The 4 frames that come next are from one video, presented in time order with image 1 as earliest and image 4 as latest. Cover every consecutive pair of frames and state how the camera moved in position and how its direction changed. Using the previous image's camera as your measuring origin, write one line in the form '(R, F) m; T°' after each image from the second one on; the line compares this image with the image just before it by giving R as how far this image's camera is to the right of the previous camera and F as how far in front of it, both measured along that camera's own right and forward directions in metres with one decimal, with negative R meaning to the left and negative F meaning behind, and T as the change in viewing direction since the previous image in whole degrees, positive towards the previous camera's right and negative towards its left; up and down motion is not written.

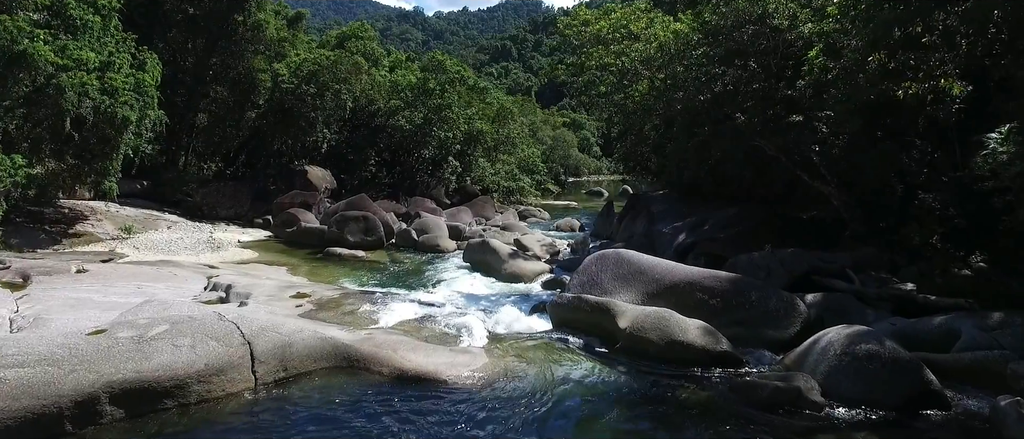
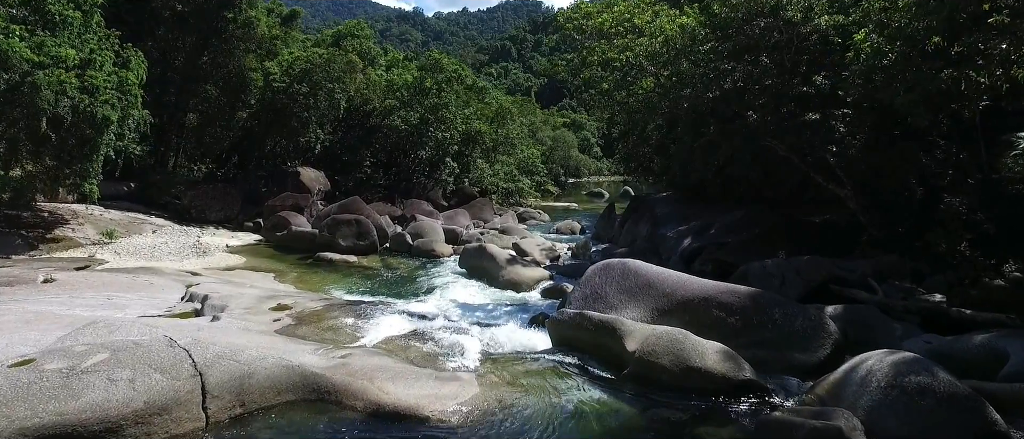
(+0.1, +0.8) m; 0°
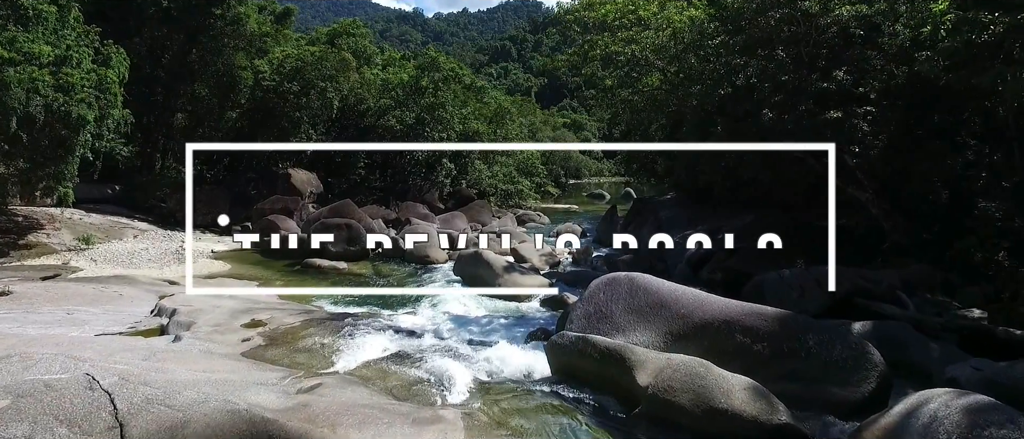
(+0.1, +0.9) m; 0°
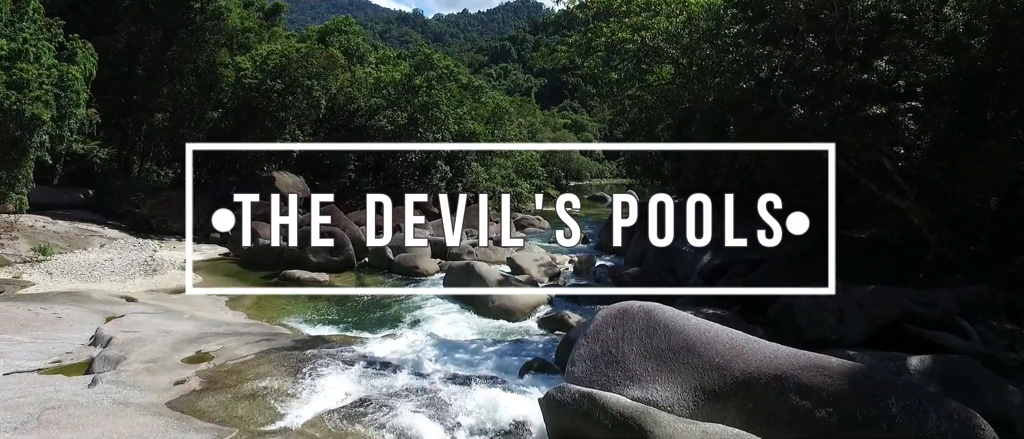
(+0.1, +1.4) m; 0°
